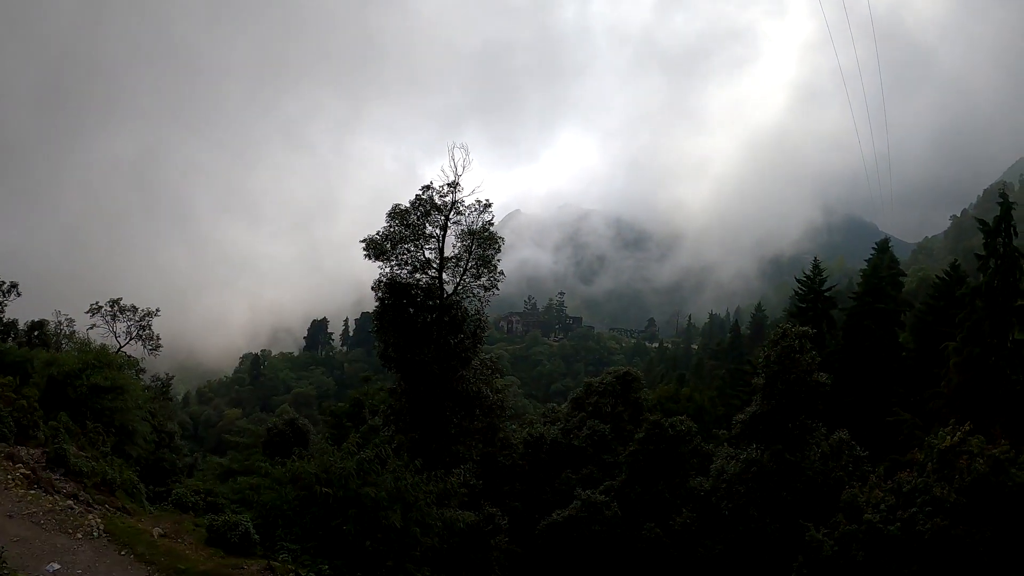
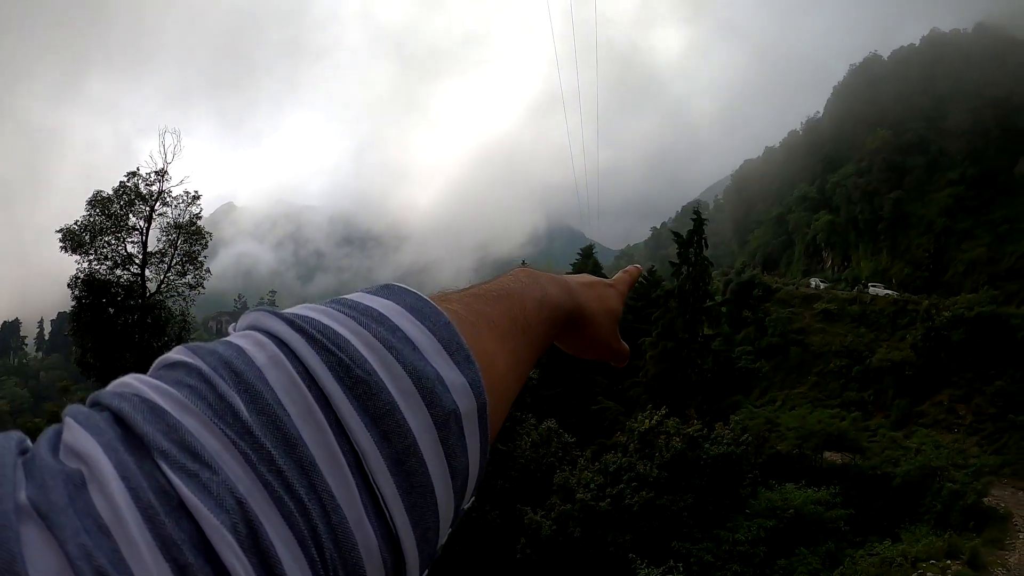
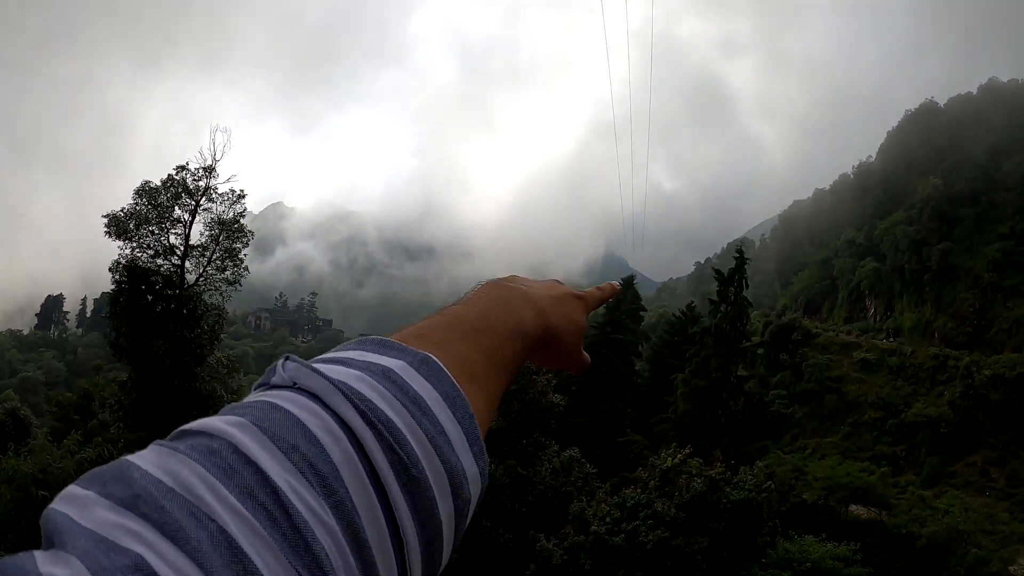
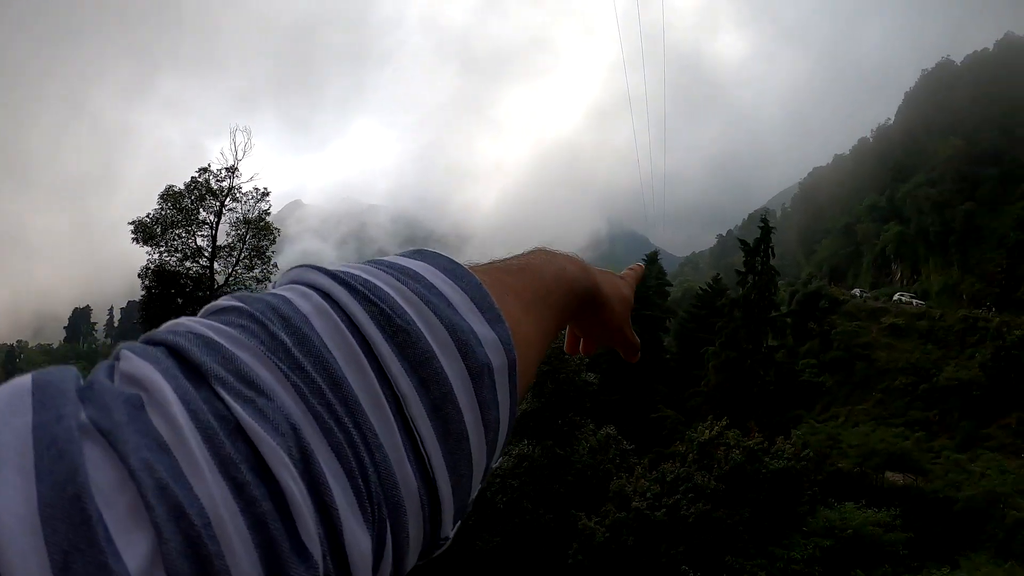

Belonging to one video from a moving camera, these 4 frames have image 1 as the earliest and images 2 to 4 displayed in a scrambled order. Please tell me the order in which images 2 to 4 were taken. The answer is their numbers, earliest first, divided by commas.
4, 2, 3
